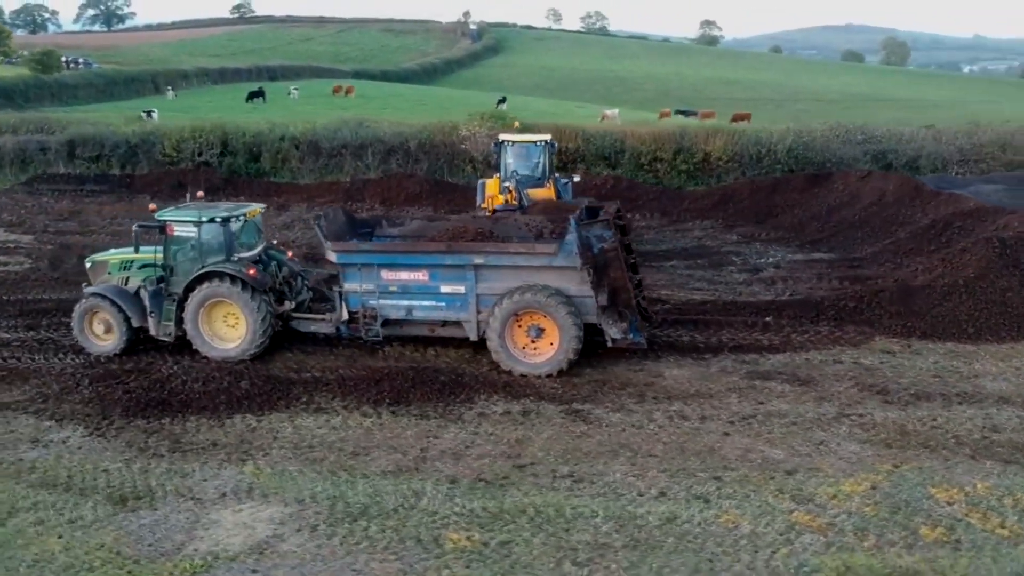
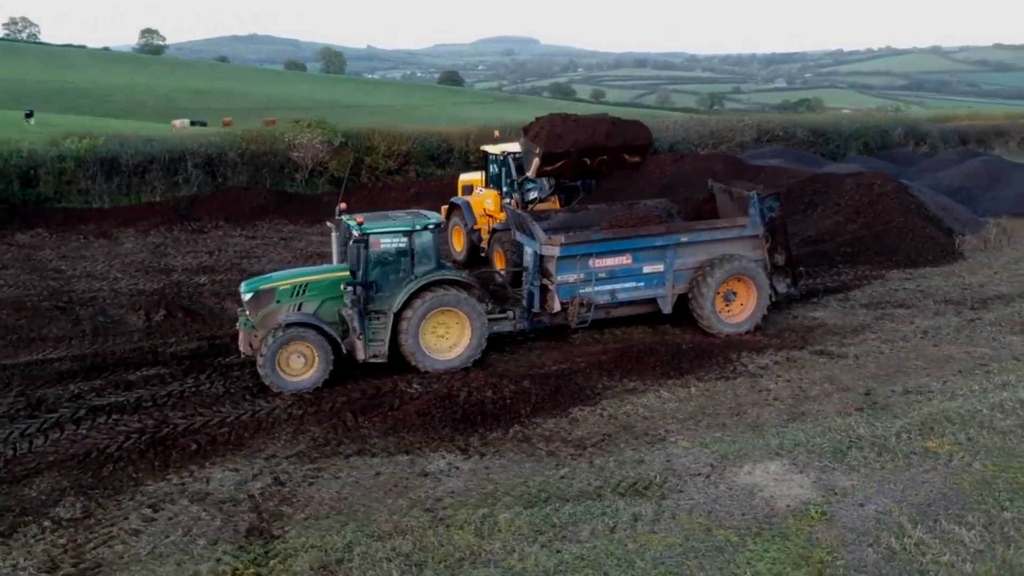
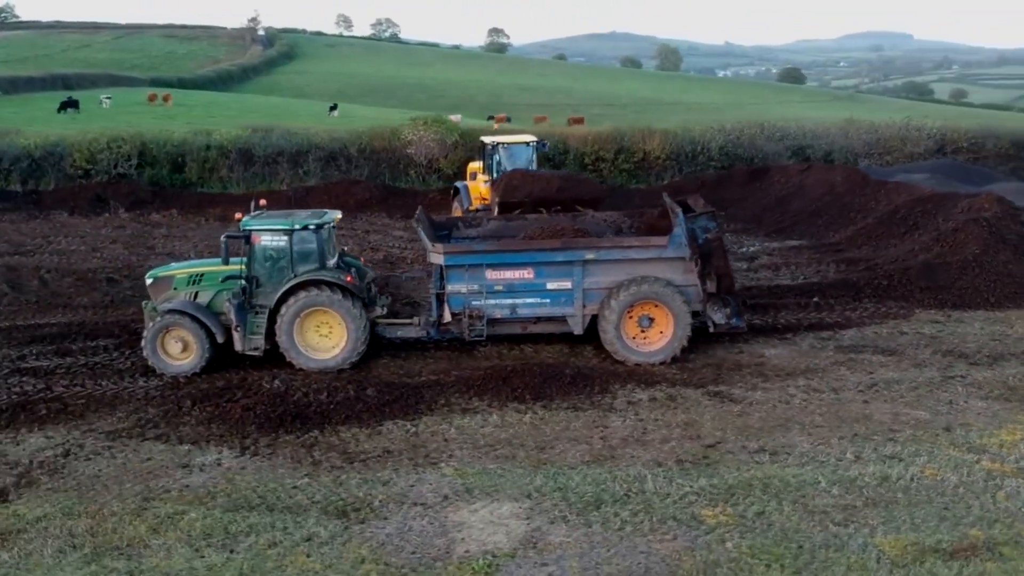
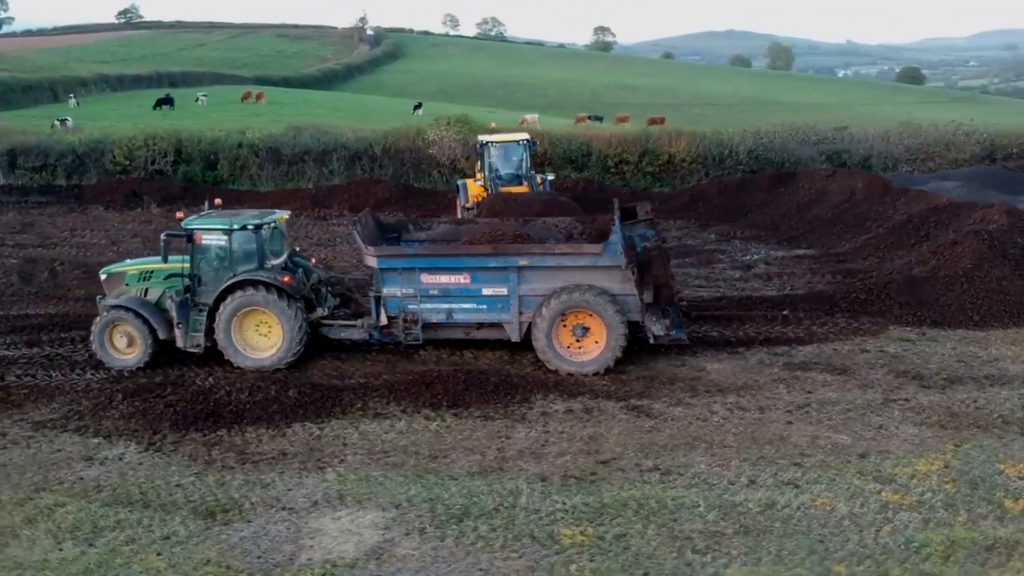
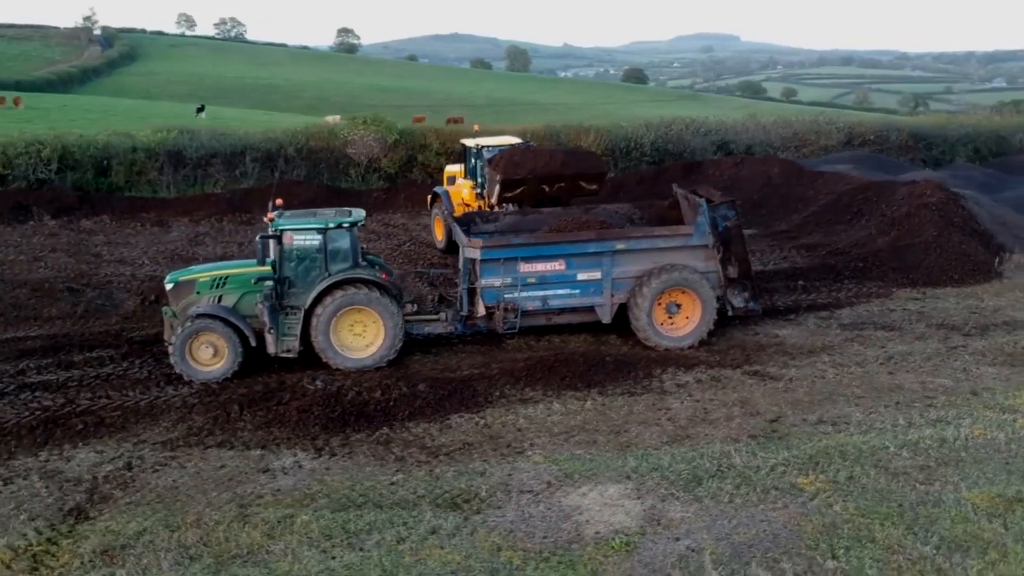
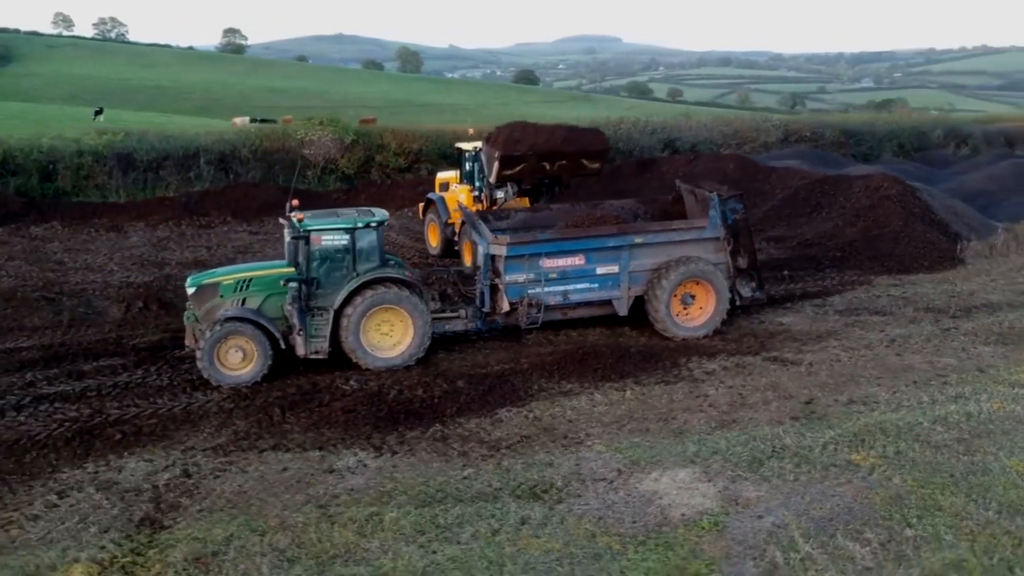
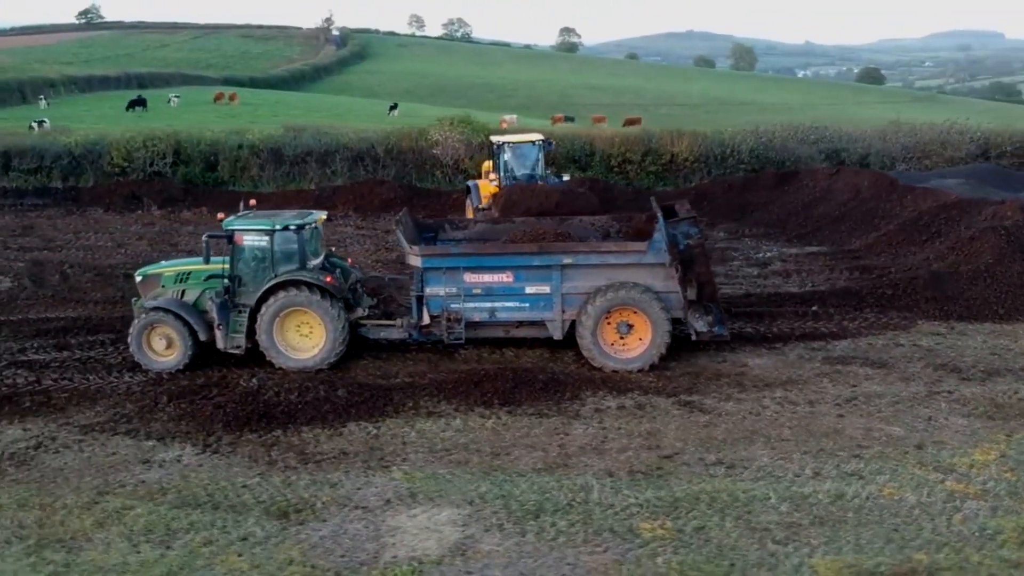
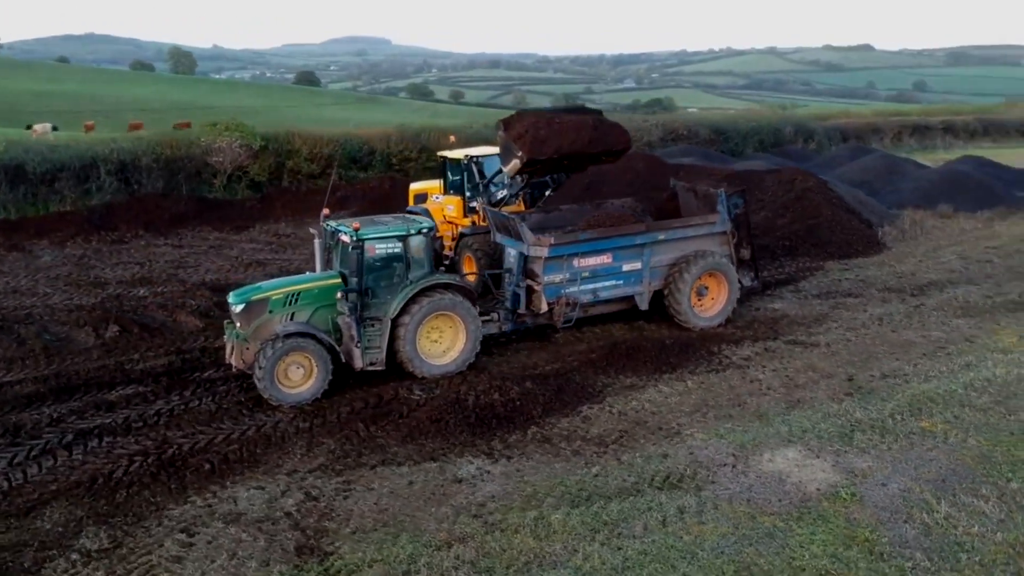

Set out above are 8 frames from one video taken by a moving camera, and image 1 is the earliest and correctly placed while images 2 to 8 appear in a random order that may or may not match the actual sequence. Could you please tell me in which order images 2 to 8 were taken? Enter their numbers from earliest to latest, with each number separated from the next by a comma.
4, 7, 3, 5, 6, 2, 8
